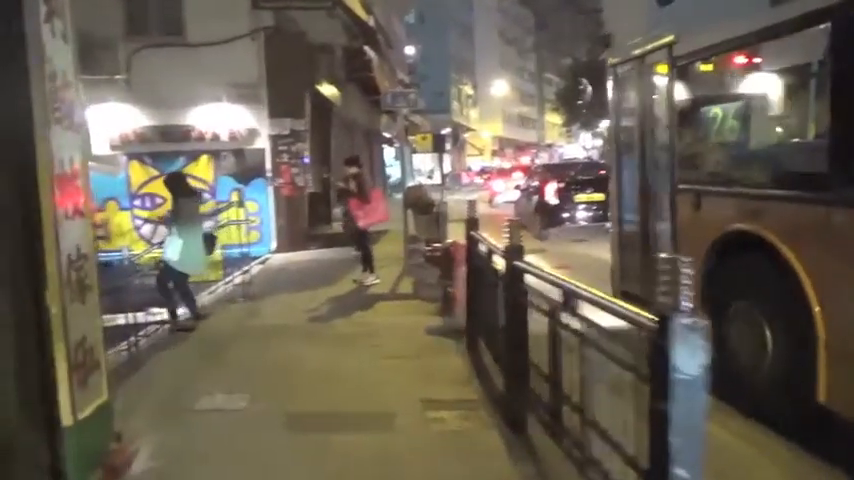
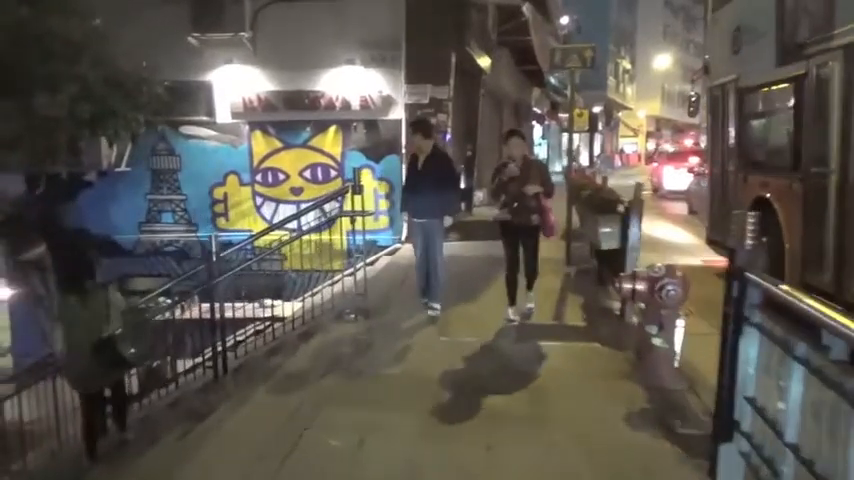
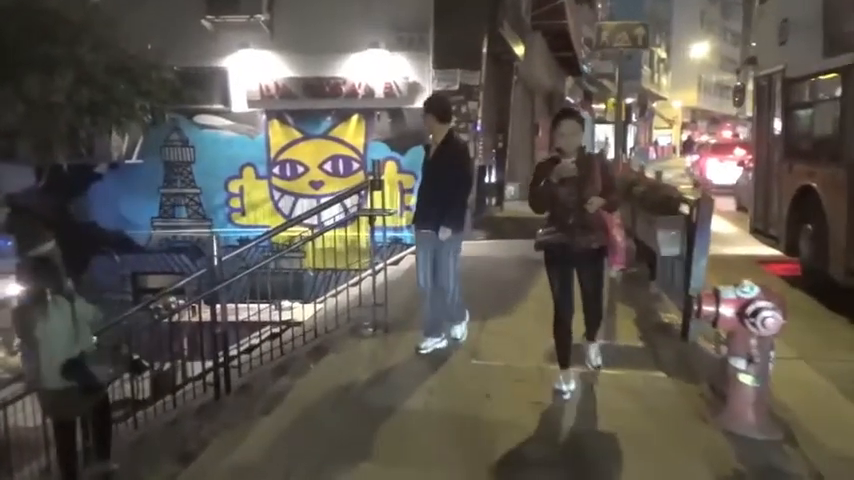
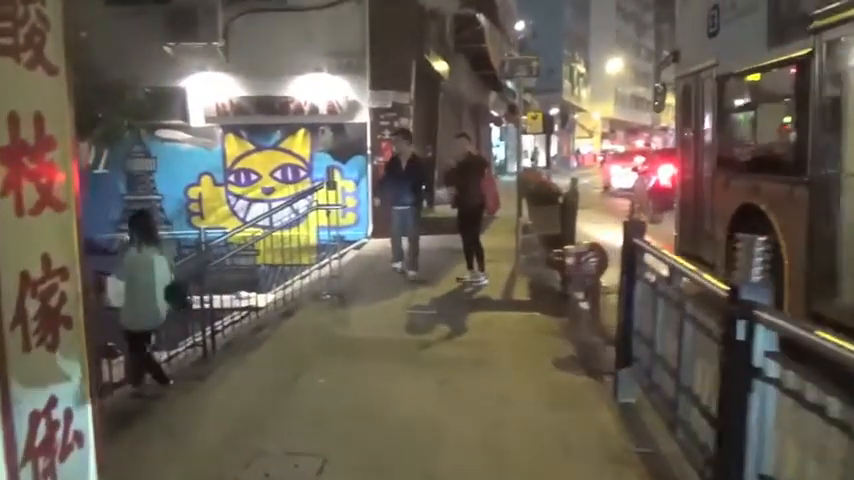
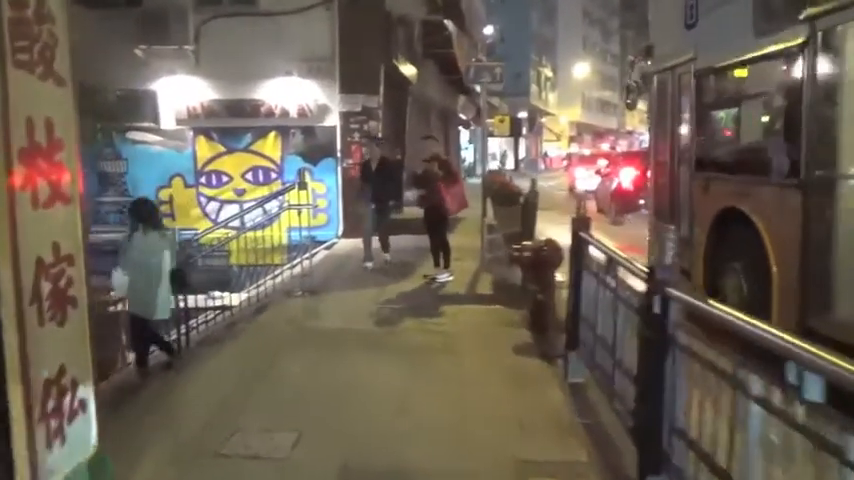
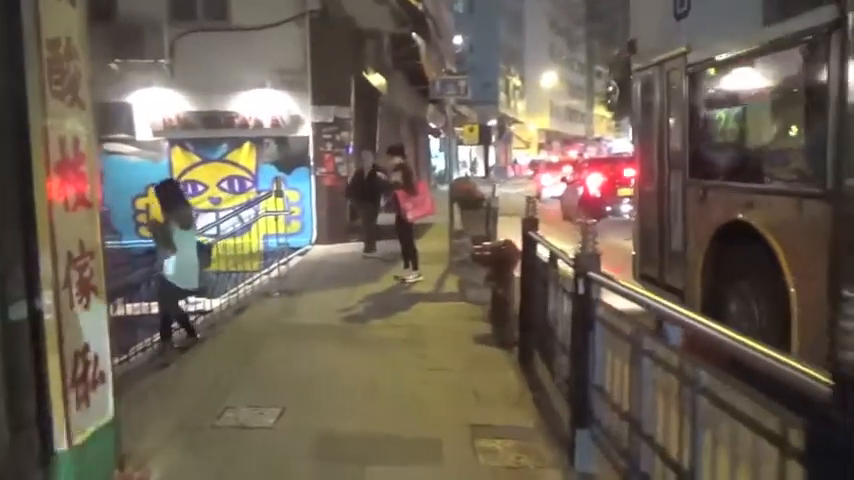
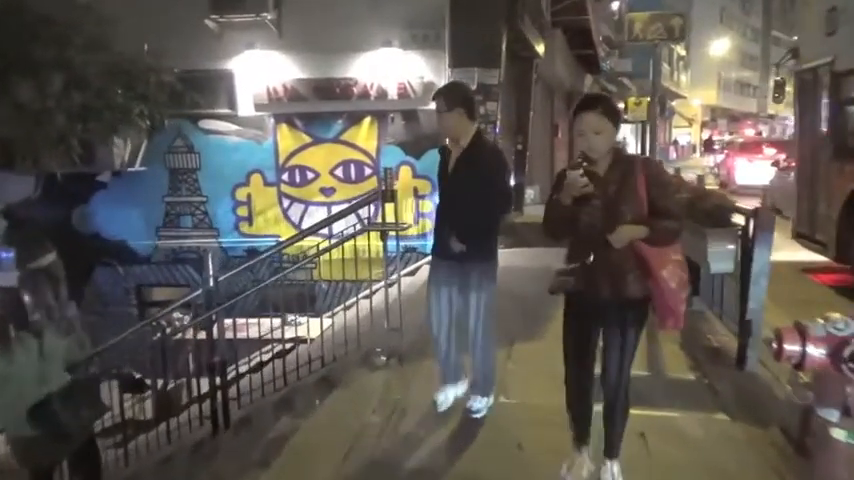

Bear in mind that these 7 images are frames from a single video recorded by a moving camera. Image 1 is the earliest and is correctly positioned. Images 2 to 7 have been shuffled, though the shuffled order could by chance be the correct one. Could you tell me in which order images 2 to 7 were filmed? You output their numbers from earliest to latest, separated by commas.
6, 5, 4, 2, 3, 7
